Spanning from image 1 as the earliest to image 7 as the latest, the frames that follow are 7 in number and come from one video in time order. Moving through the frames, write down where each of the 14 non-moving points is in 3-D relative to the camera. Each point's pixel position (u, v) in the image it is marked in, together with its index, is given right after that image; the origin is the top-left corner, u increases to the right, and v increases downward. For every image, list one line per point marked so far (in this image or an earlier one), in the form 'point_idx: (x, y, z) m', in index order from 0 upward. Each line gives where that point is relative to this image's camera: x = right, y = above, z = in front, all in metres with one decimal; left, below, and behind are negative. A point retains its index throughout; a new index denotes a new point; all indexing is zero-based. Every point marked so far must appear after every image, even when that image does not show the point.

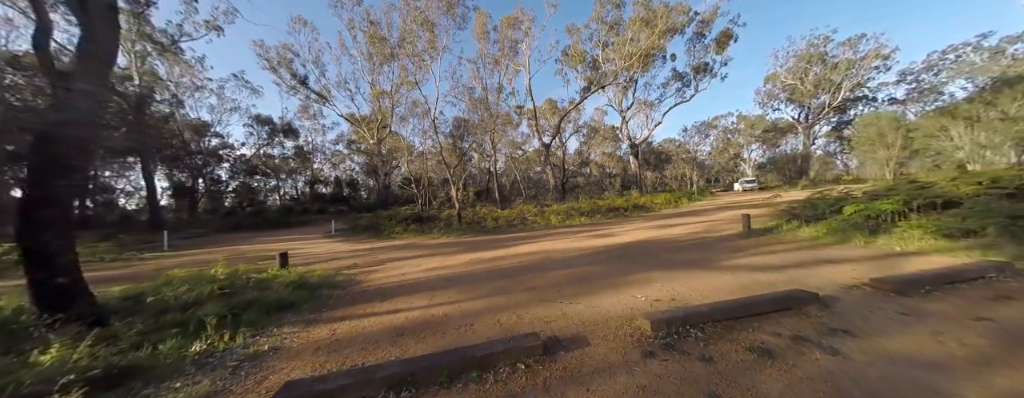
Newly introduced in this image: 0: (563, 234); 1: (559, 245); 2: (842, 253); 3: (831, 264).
0: (+1.9, -1.3, +9.9) m
1: (+1.3, -1.3, +7.5) m
2: (+5.5, -0.9, +4.4) m
3: (+4.6, -1.0, +3.9) m
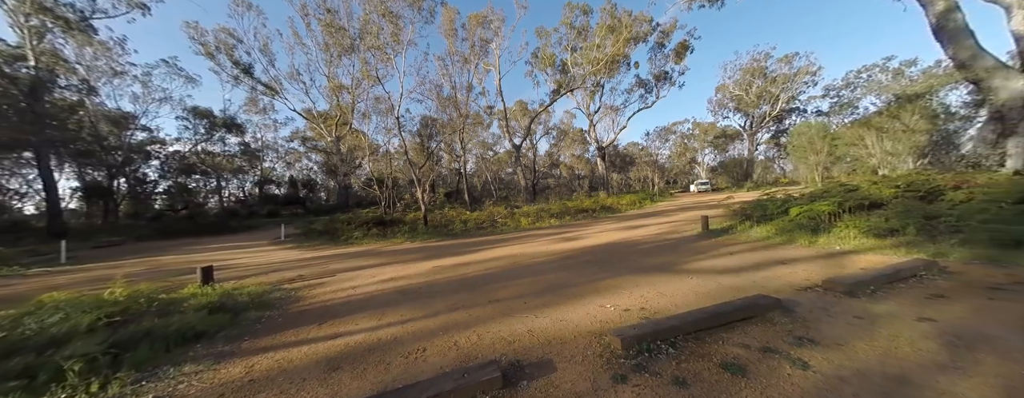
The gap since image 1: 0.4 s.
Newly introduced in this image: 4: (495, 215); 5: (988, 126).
0: (+0.8, -1.4, +9.8) m
1: (+0.5, -1.3, +7.3) m
2: (+4.9, -0.9, +4.7) m
3: (+4.1, -1.0, +4.0) m
4: (-1.0, -0.8, +14.8) m
5: (+13.5, +2.1, +7.6) m
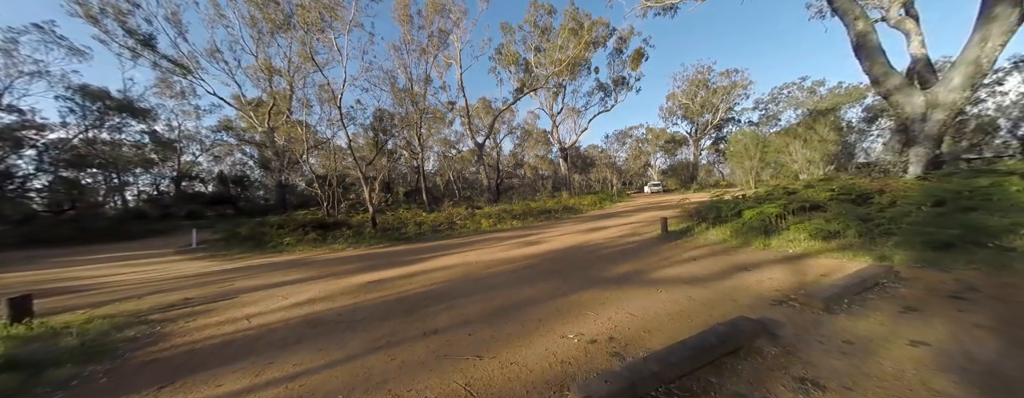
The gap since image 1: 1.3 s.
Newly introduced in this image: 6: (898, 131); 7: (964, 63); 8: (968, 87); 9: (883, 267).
0: (-0.7, -1.4, +9.1) m
1: (-0.7, -1.4, +6.6) m
2: (+4.1, -1.0, +4.6) m
3: (+3.4, -1.1, +3.8) m
4: (-3.0, -0.9, +13.8) m
5: (+12.3, +2.0, +8.7) m
6: (+12.0, +2.1, +8.4) m
7: (+12.1, +3.6, +7.2) m
8: (+12.2, +3.0, +7.2) m
9: (+4.7, -0.9, +3.4) m
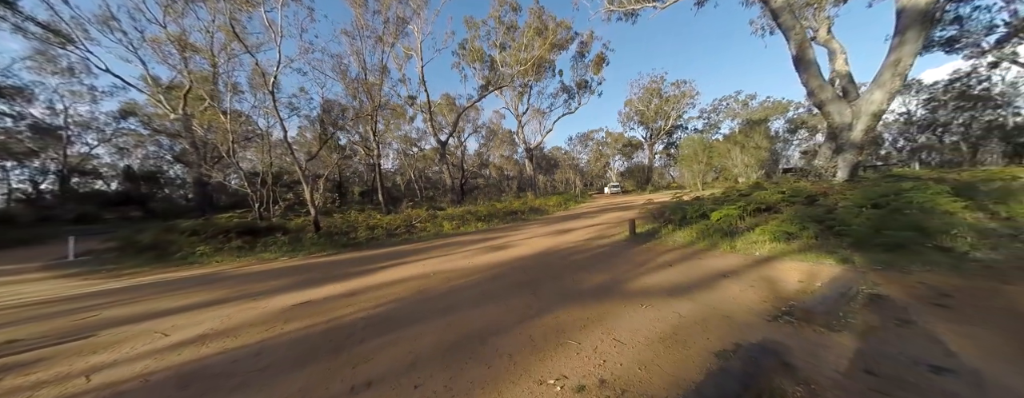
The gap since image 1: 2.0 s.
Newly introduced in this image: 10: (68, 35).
0: (-1.8, -1.5, +8.3) m
1: (-1.5, -1.4, +5.9) m
2: (+3.5, -1.0, +4.5) m
3: (+2.9, -1.1, +3.6) m
4: (-4.7, -0.9, +12.7) m
5: (+11.1, +2.0, +9.6) m
6: (+10.9, +2.1, +9.2) m
7: (+11.1, +3.6, +8.0) m
8: (+11.2, +2.9, +8.1) m
9: (+4.3, -0.9, +3.4) m
10: (-22.3, +8.3, +13.5) m
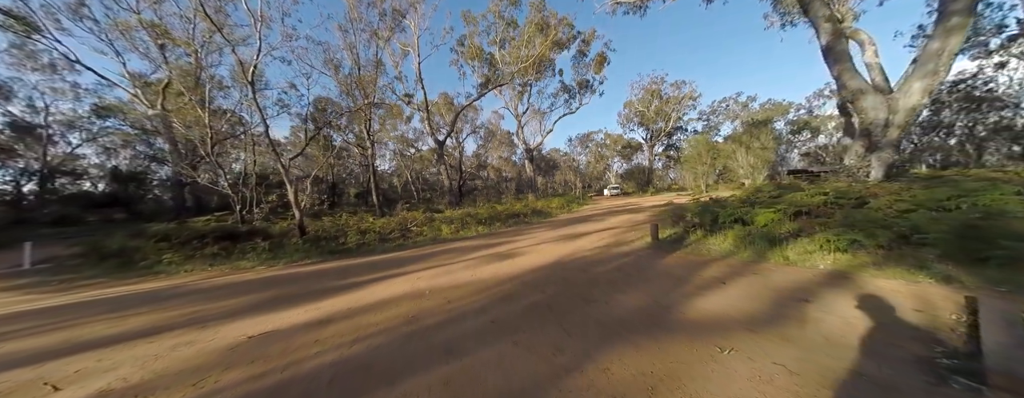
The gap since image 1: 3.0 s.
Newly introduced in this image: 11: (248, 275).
0: (-1.6, -1.5, +7.5) m
1: (-1.3, -1.4, +5.0) m
2: (+3.7, -1.1, +3.6) m
3: (+3.1, -1.1, +2.8) m
4: (-4.6, -1.0, +11.8) m
5: (+11.3, +1.9, +8.8) m
6: (+11.1, +2.0, +8.5) m
7: (+11.3, +3.5, +7.3) m
8: (+11.4, +2.9, +7.4) m
9: (+4.5, -0.9, +2.6) m
10: (-22.2, +8.3, +12.6) m
11: (-6.9, -2.0, +7.0) m
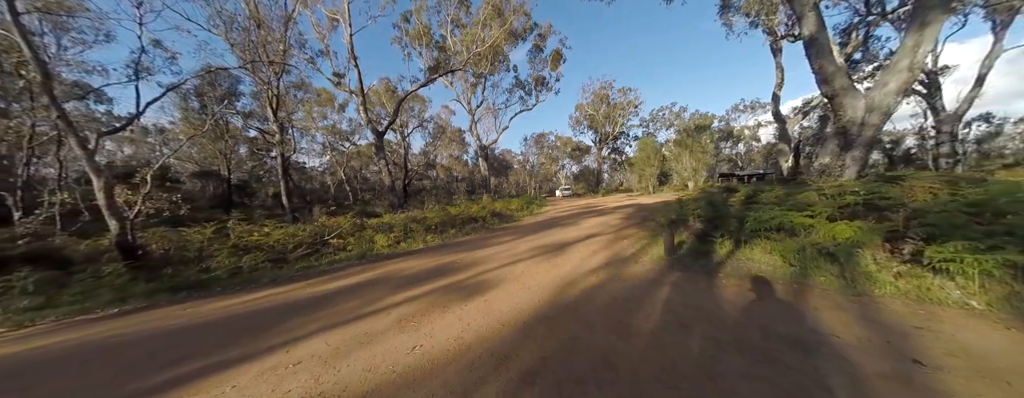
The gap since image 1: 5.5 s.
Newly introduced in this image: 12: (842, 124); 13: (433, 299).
0: (-2.3, -1.5, +4.9) m
1: (-1.5, -1.5, +2.6) m
2: (+3.7, -1.1, +2.2) m
3: (+3.2, -1.1, +1.2) m
4: (-6.0, -1.0, +8.7) m
5: (+10.1, +1.9, +8.7) m
6: (+10.0, +2.0, +8.3) m
7: (+10.4, +3.5, +7.2) m
8: (+10.5, +2.9, +7.2) m
9: (+4.6, -0.9, +1.2) m
10: (-23.5, +8.2, +6.2) m
11: (-7.4, -2.0, +3.5) m
12: (+10.0, +2.3, +8.1) m
13: (-1.2, -1.4, +3.9) m
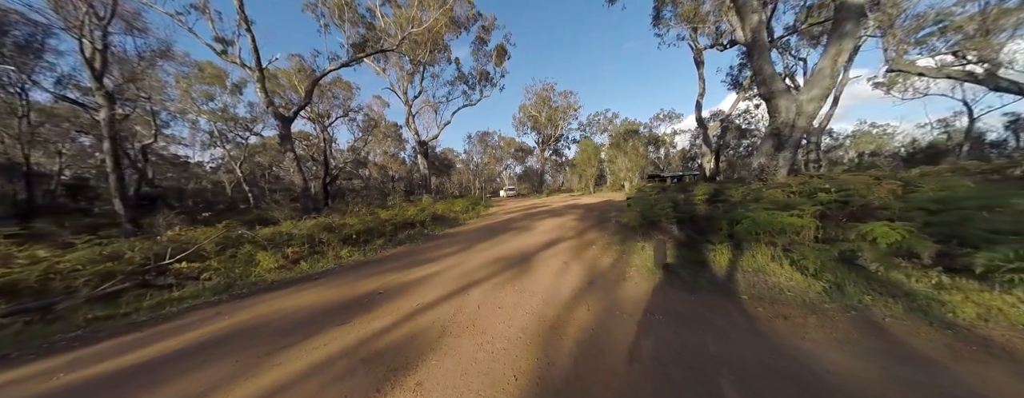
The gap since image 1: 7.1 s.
0: (-2.9, -1.6, +2.9) m
1: (-1.6, -1.5, +0.7) m
2: (+3.5, -1.0, +1.4) m
3: (+3.3, -1.1, +0.4) m
4: (-7.3, -1.1, +5.7) m
5: (+8.4, +2.0, +9.1) m
6: (+8.4, +2.1, +8.8) m
7: (+9.0, +3.6, +7.8) m
8: (+9.1, +3.0, +7.8) m
9: (+4.6, -0.9, +0.7) m
10: (-24.0, +8.0, -0.3) m
11: (-7.5, -2.1, +0.4) m
12: (+8.4, +2.3, +8.6) m
13: (-1.6, -1.4, +2.1) m
